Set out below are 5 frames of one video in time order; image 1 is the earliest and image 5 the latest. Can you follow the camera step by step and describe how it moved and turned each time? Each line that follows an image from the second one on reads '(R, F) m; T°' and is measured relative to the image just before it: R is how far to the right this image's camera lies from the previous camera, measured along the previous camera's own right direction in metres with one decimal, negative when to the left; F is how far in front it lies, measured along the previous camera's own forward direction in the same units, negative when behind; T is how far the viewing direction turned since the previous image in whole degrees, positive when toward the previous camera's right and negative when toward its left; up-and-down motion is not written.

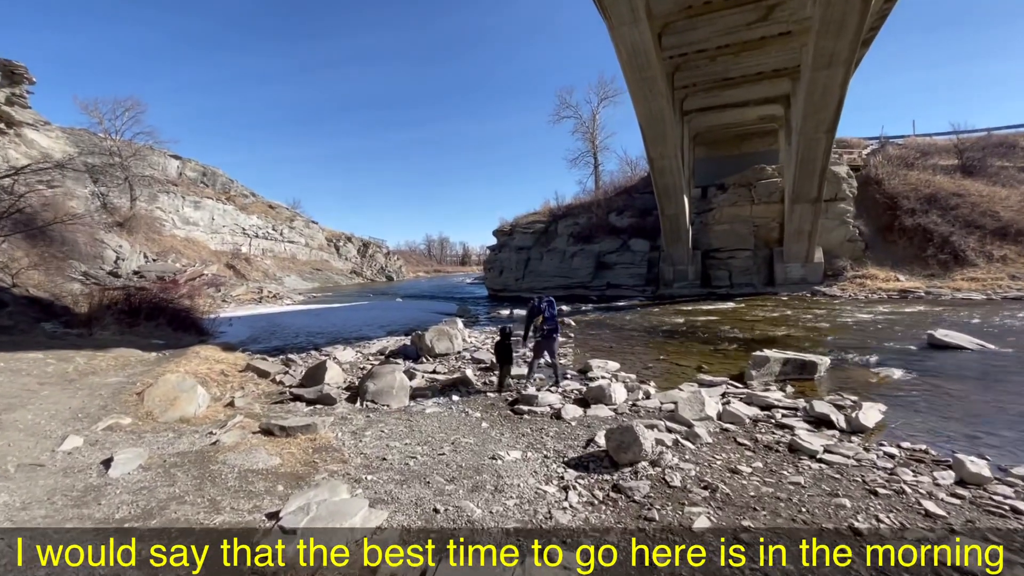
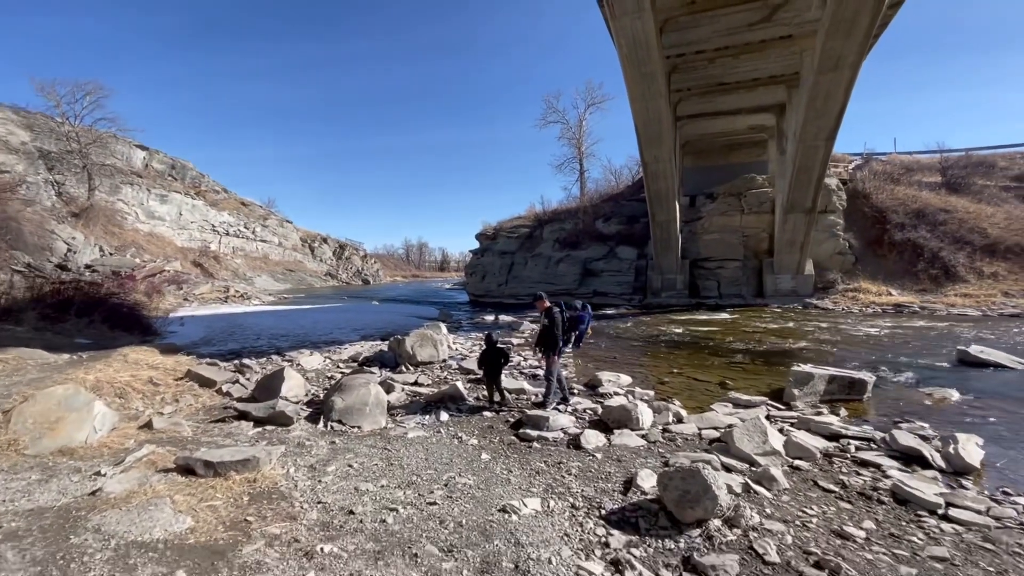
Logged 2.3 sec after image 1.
(-0.3, +1.0) m; +3°
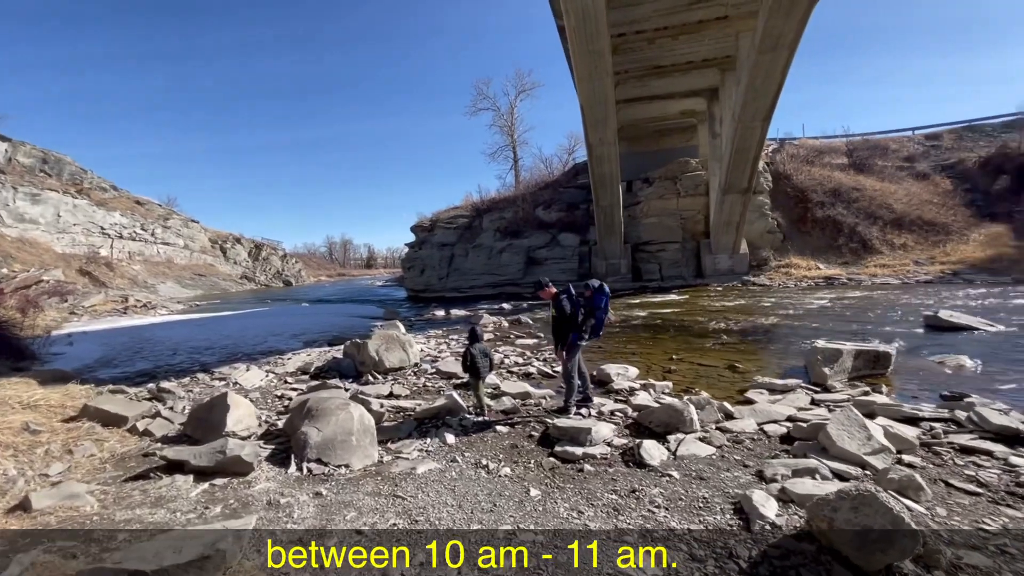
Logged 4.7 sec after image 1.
(-0.7, +0.9) m; +8°
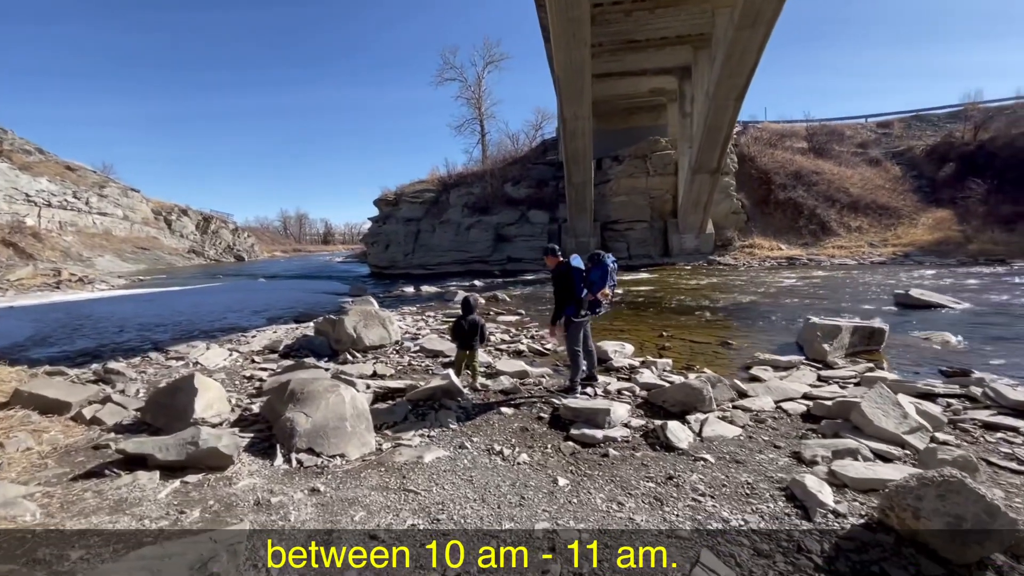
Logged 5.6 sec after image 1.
(-0.3, +0.4) m; +5°
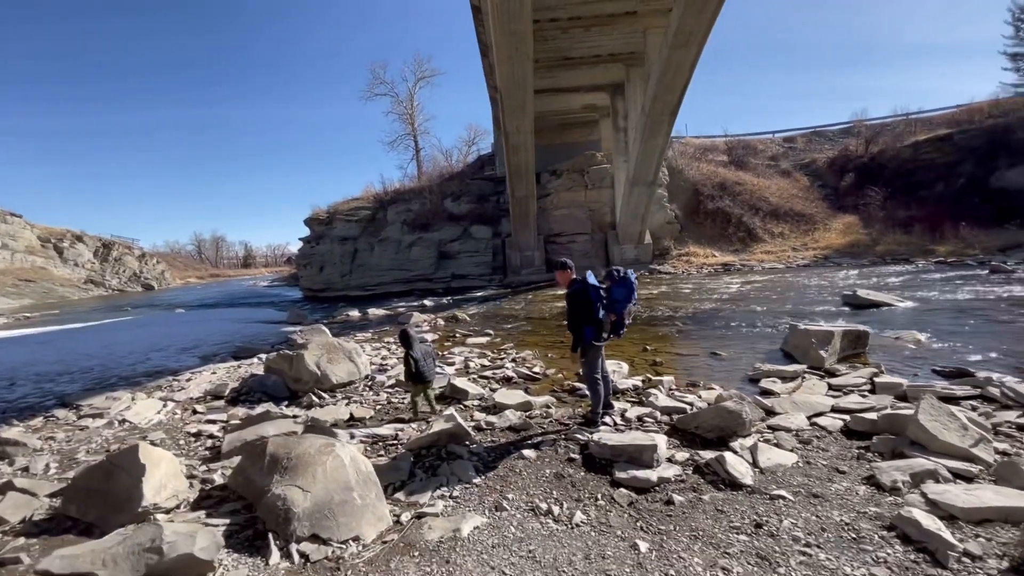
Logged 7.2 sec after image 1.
(-0.5, +0.5) m; +8°
